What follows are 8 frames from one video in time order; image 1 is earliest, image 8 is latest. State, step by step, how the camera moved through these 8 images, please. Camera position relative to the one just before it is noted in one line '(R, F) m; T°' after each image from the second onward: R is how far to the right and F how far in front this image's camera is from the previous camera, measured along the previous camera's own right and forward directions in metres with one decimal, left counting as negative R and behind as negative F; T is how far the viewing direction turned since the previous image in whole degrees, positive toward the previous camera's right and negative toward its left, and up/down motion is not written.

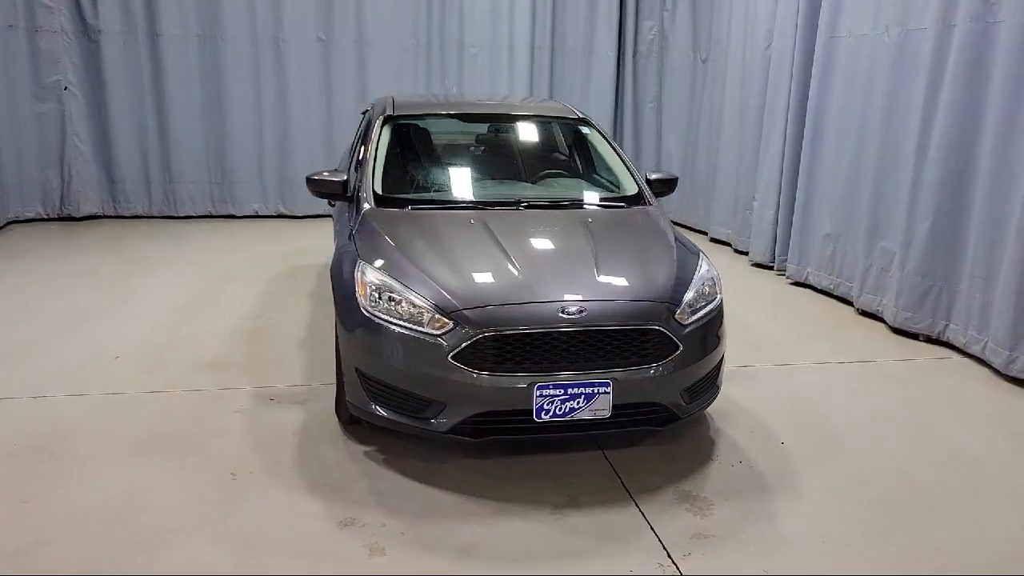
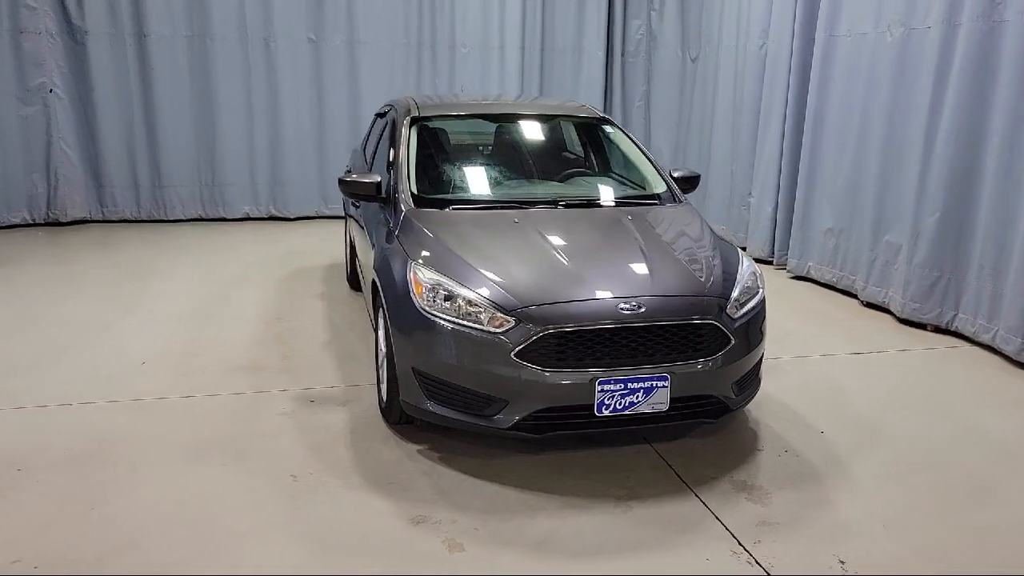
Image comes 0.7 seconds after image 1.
(-0.3, 0.0) m; +2°
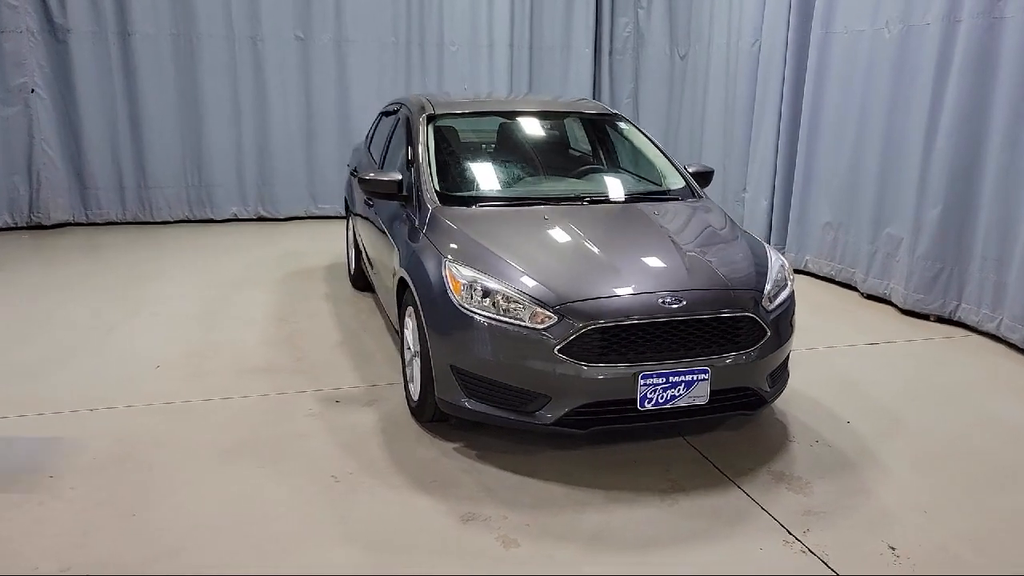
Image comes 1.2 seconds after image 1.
(-0.2, 0.0) m; +2°
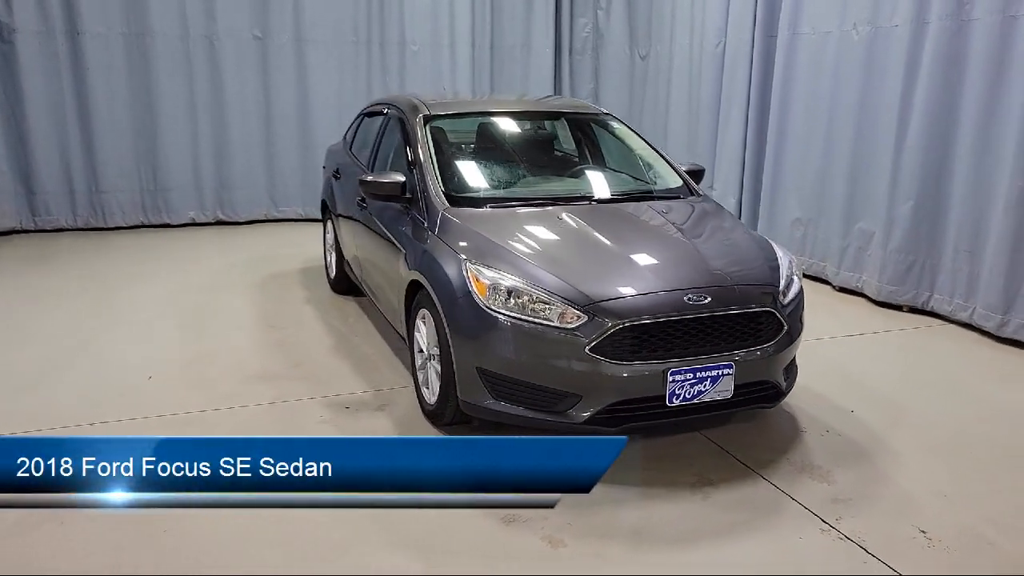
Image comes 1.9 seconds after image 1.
(-0.3, 0.0) m; +4°
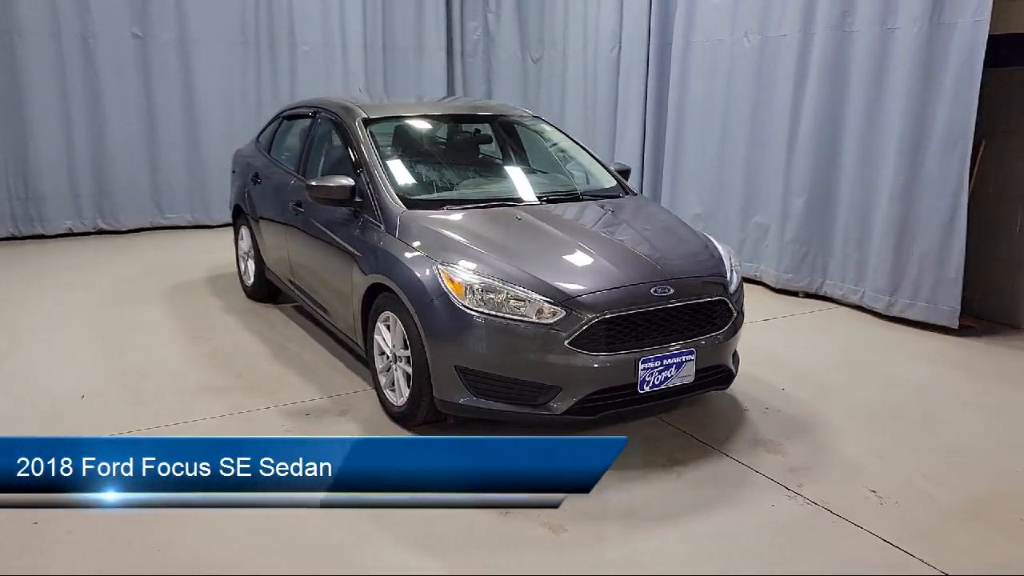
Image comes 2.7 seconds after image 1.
(-0.4, -0.1) m; +10°
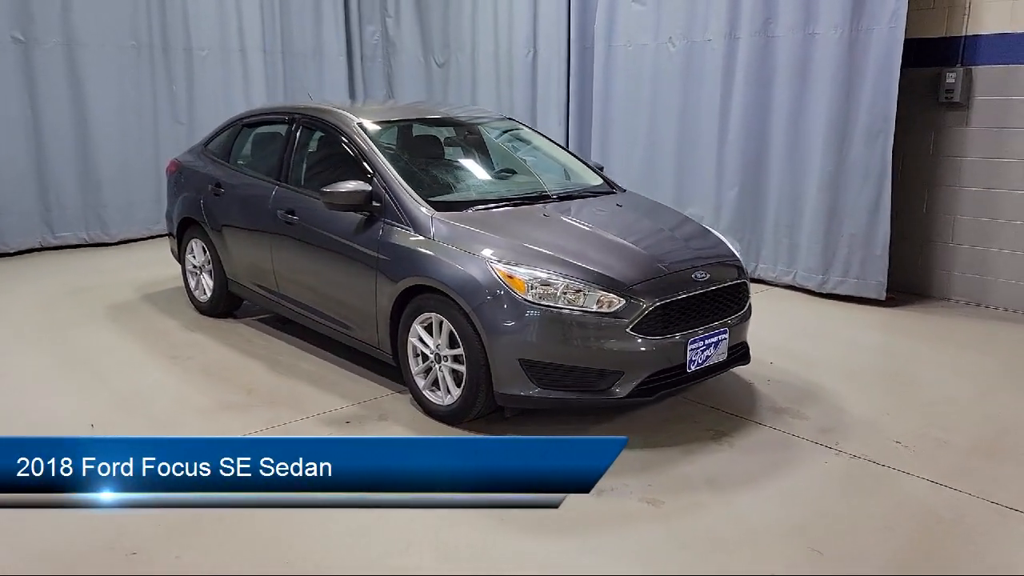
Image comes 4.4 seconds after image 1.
(-0.7, 0.0) m; +11°
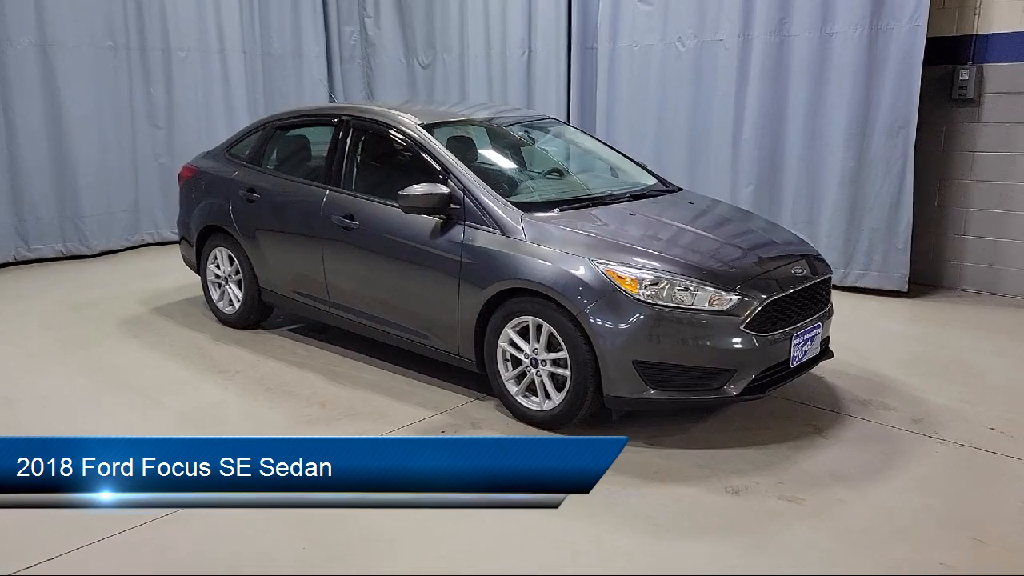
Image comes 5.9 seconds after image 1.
(-0.6, +0.1) m; +5°
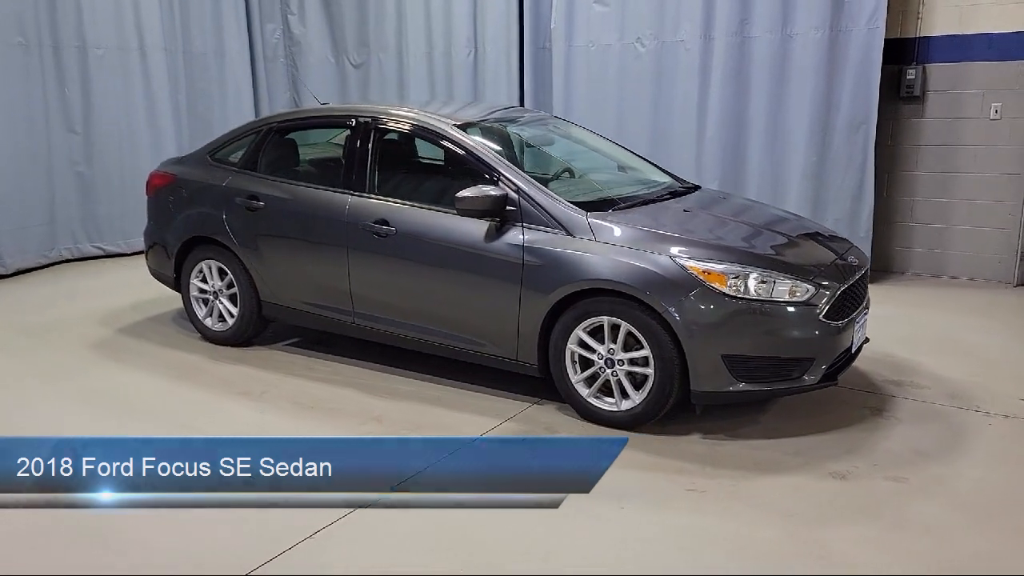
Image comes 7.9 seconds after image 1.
(-0.8, +0.1) m; +9°
